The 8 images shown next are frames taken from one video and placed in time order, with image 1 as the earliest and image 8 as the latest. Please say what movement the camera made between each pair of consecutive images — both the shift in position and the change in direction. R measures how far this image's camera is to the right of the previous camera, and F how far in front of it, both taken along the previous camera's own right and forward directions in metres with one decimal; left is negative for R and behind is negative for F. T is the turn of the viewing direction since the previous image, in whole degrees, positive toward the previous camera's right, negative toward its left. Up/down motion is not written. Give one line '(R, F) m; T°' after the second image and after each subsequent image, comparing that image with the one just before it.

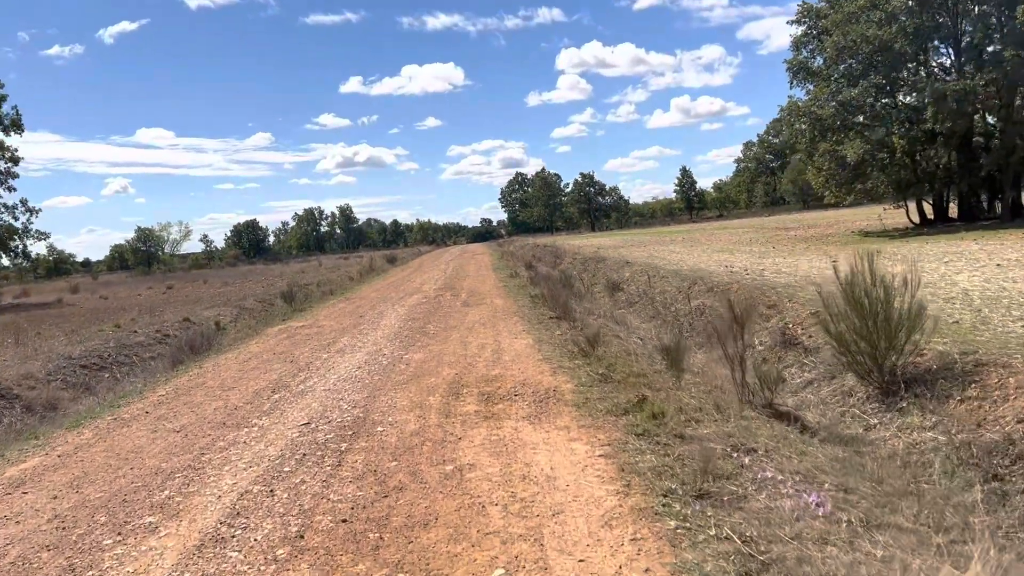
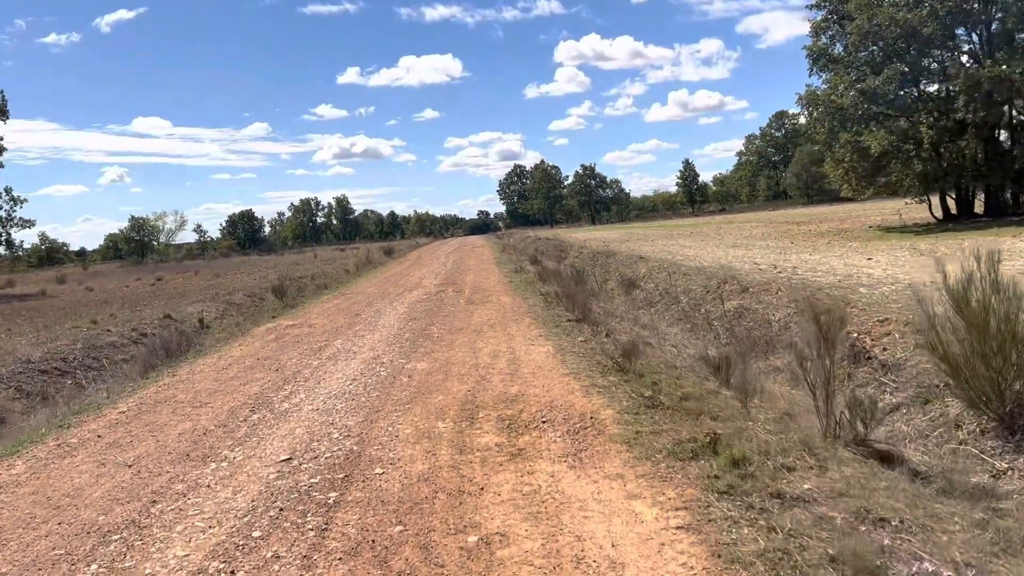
(-0.2, +1.3) m; 0°
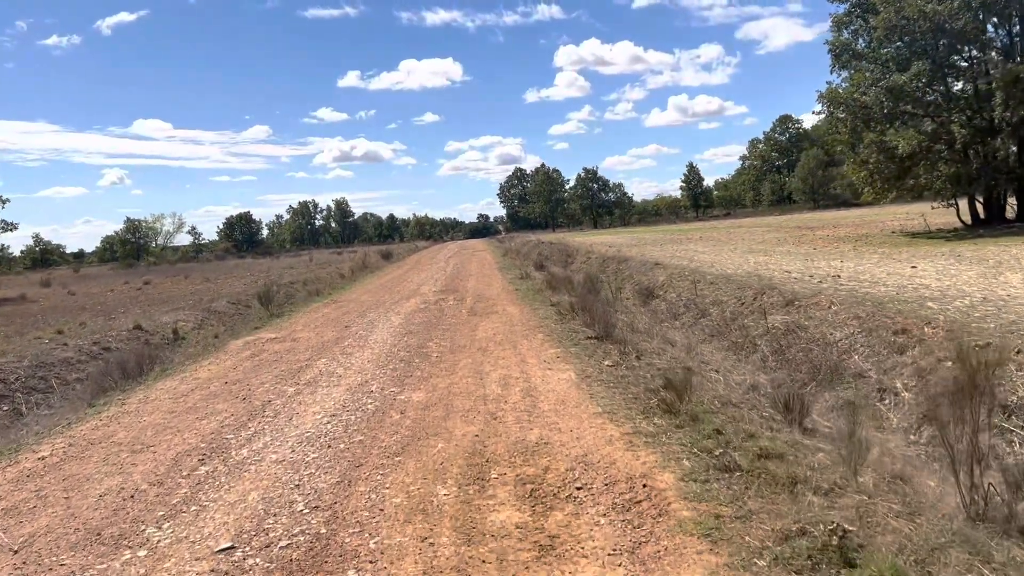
(-0.1, +1.5) m; 0°
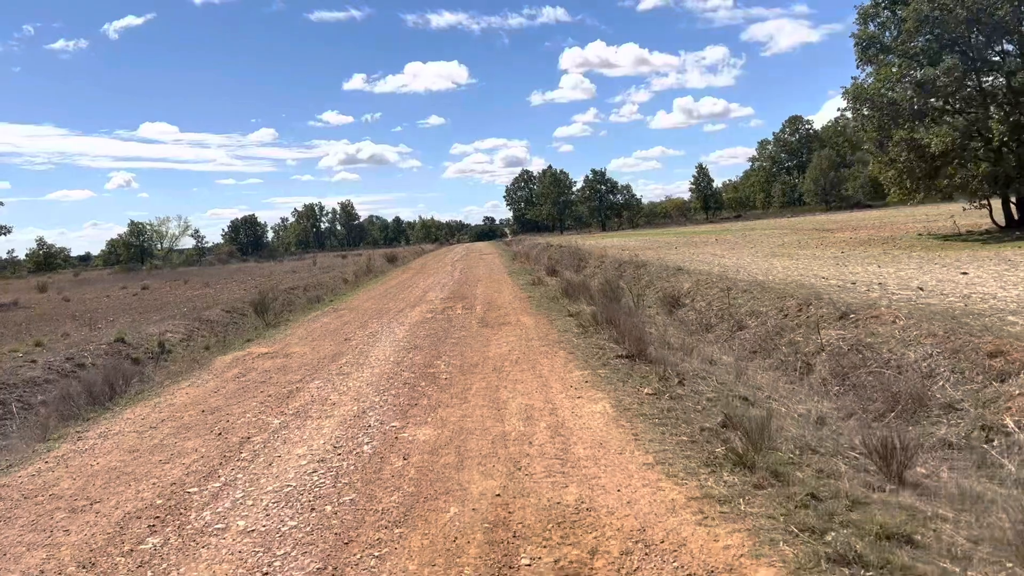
(-0.1, +1.1) m; 0°
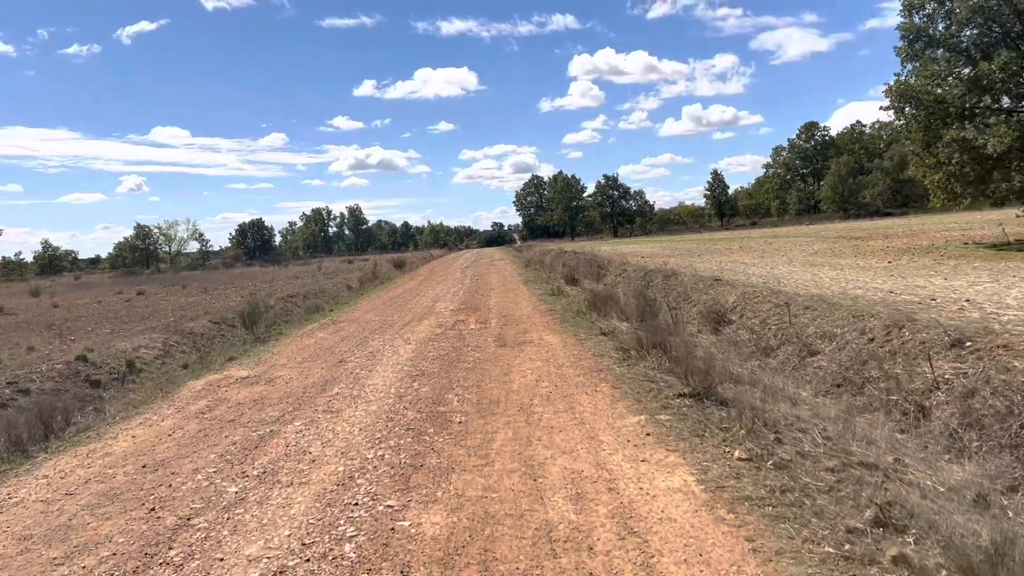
(-0.2, +1.7) m; -1°
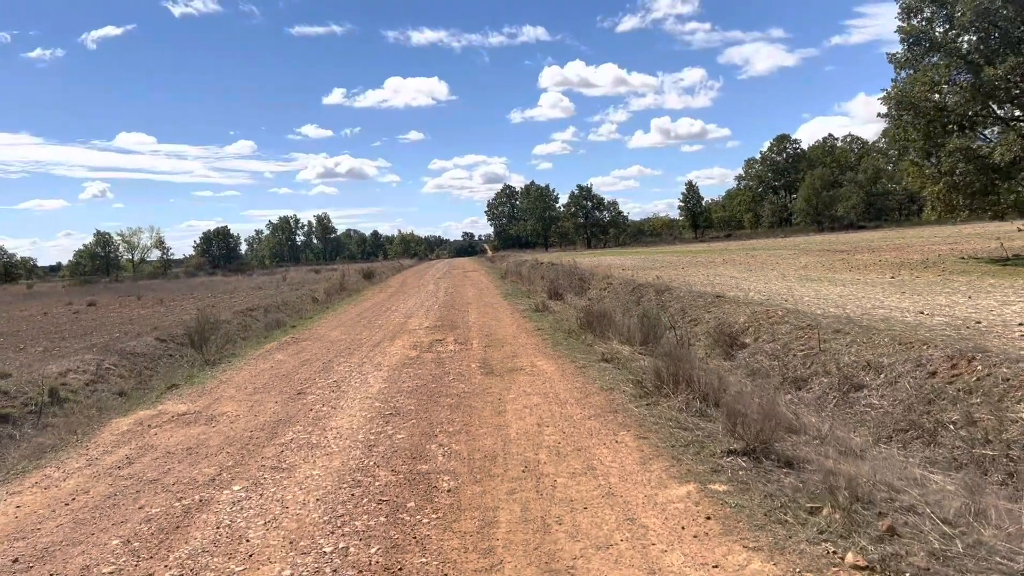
(-0.2, +1.4) m; +2°
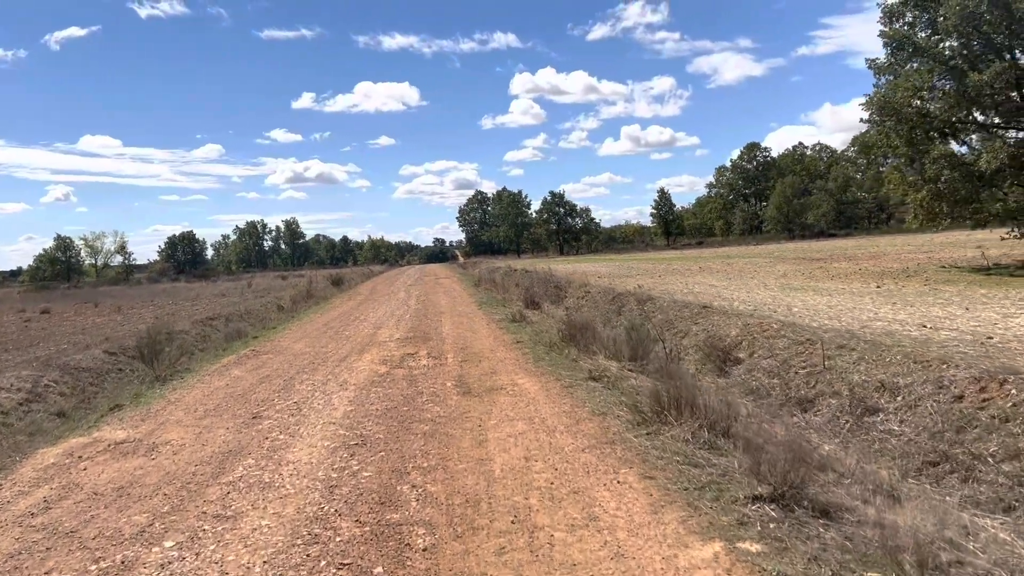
(-0.1, +0.8) m; +2°
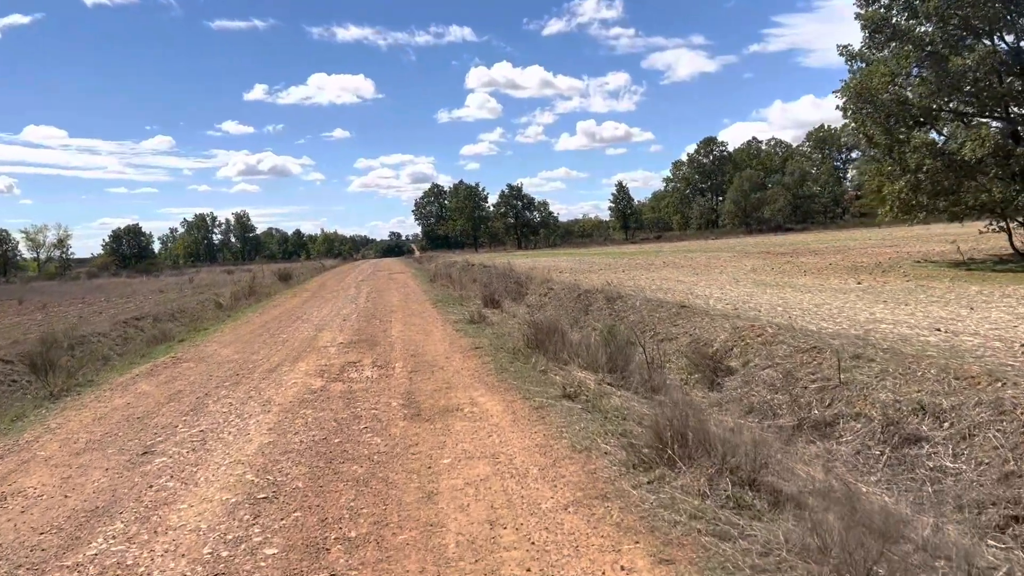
(0.0, +1.5) m; +3°
